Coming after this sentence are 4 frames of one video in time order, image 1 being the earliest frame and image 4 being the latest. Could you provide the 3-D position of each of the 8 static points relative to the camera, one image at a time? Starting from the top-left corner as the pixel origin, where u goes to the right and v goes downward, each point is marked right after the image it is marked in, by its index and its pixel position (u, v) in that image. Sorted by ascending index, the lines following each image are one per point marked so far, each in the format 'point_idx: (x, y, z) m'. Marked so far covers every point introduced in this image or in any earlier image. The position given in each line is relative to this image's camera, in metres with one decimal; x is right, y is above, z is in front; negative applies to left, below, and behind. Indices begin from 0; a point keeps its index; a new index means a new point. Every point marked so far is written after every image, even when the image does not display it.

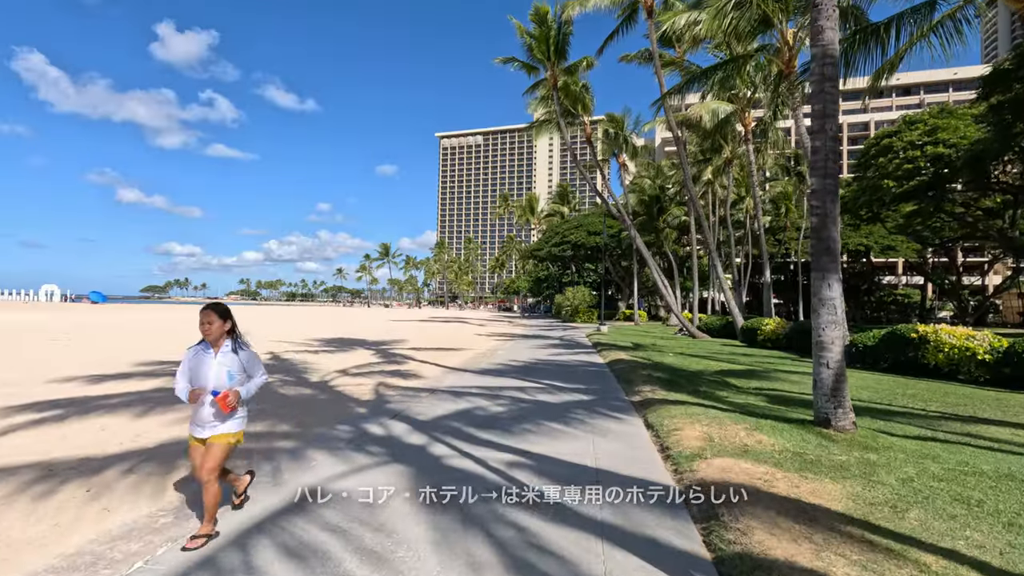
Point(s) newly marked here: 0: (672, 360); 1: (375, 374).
0: (+4.5, -2.0, +15.0) m
1: (-3.0, -1.8, +11.4) m
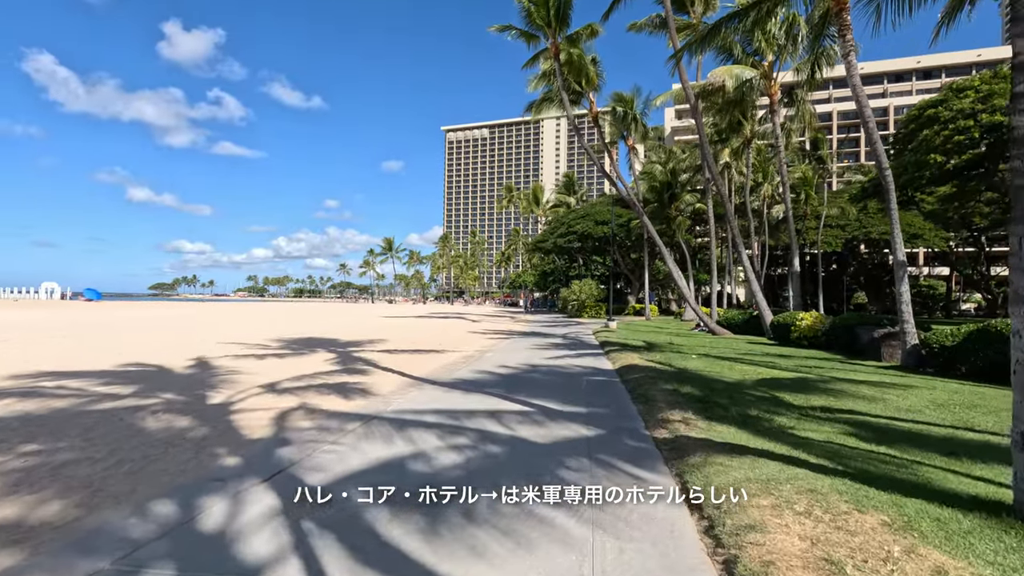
0: (+4.2, -1.8, +12.1) m
1: (-3.3, -1.7, +8.6) m
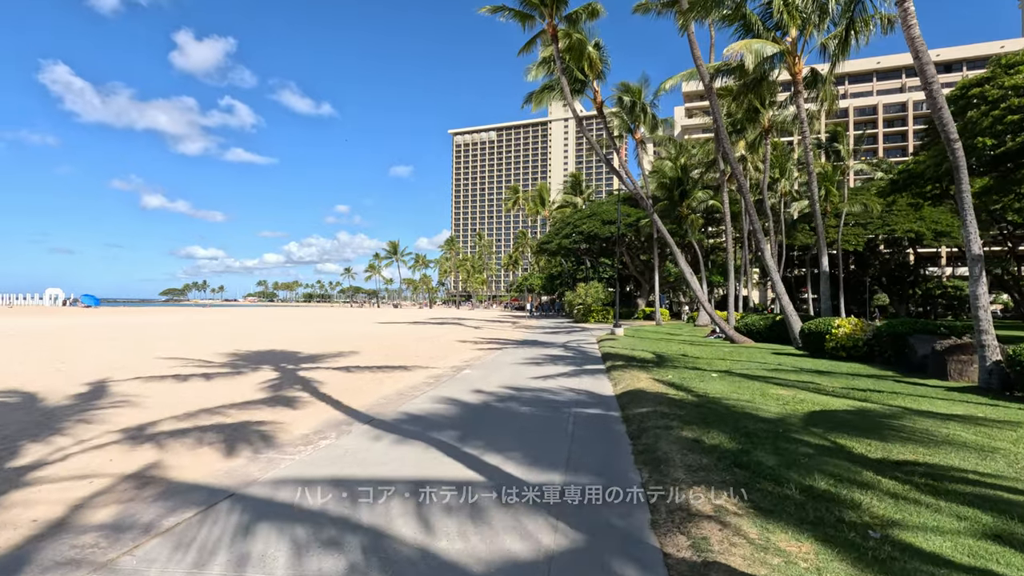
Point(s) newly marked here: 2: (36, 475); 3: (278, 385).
0: (+3.7, -1.8, +9.6) m
1: (-3.8, -1.7, +6.2) m
2: (-4.3, -1.7, +4.9) m
3: (-4.4, -1.8, +10.1) m
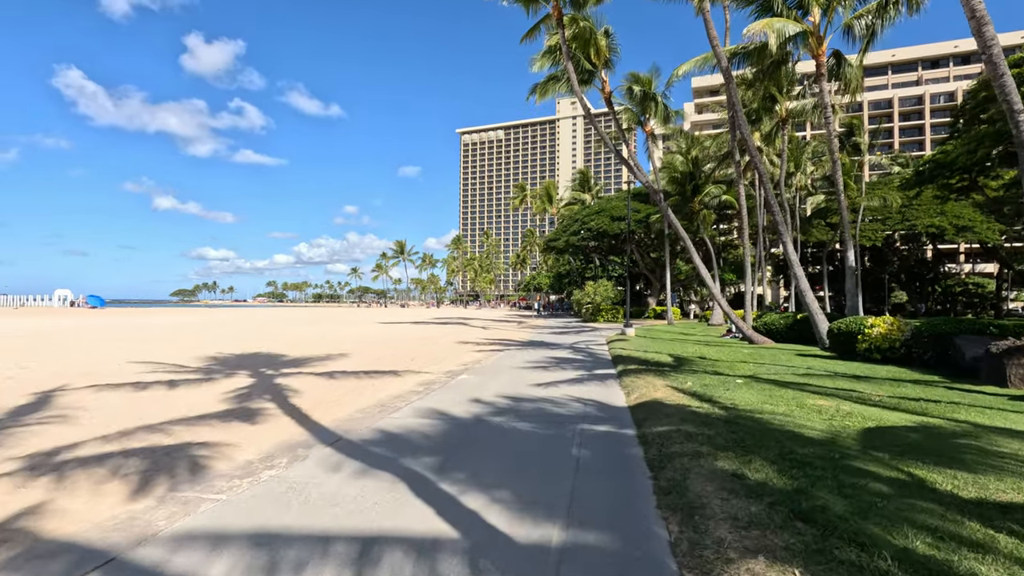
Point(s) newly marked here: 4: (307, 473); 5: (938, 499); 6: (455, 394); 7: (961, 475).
0: (+3.7, -1.7, +8.3) m
1: (-3.9, -1.7, +5.1) m
2: (-4.4, -1.6, +3.7) m
3: (-4.4, -1.8, +8.9) m
4: (-1.9, -1.7, +5.0) m
5: (+3.3, -1.6, +4.2) m
6: (-1.0, -1.8, +9.3) m
7: (+4.0, -1.7, +4.8) m
